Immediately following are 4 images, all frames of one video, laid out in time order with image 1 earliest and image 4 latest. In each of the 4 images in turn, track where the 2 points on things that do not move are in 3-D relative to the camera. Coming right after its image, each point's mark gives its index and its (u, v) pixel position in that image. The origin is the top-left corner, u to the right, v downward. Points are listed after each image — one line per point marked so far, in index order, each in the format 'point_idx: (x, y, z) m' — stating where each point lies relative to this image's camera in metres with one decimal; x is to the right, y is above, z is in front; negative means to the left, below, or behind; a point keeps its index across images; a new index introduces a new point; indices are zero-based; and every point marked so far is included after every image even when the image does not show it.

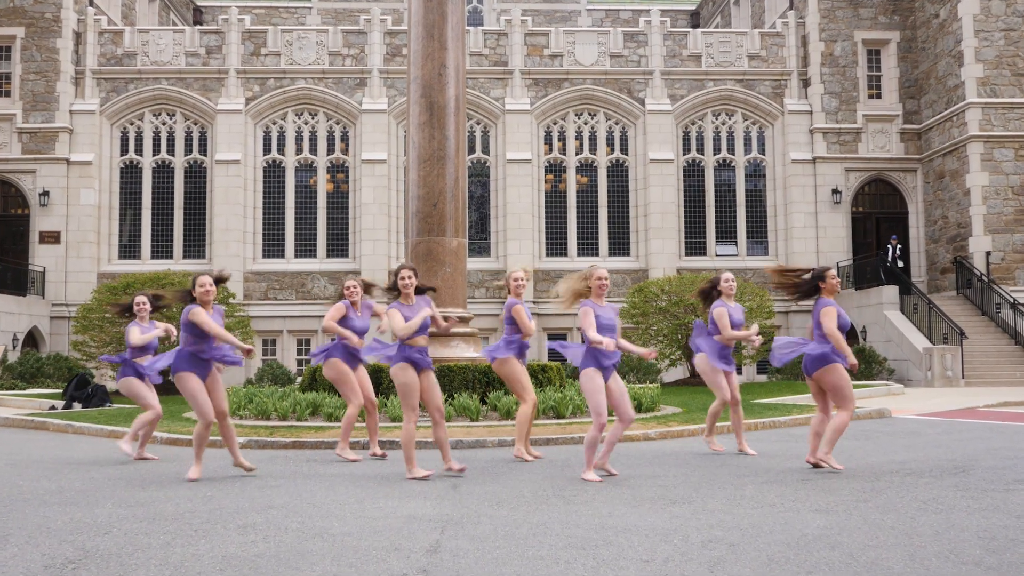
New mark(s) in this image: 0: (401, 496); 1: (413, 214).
0: (-0.7, -1.4, +6.3) m
1: (-1.5, +1.2, +14.0) m
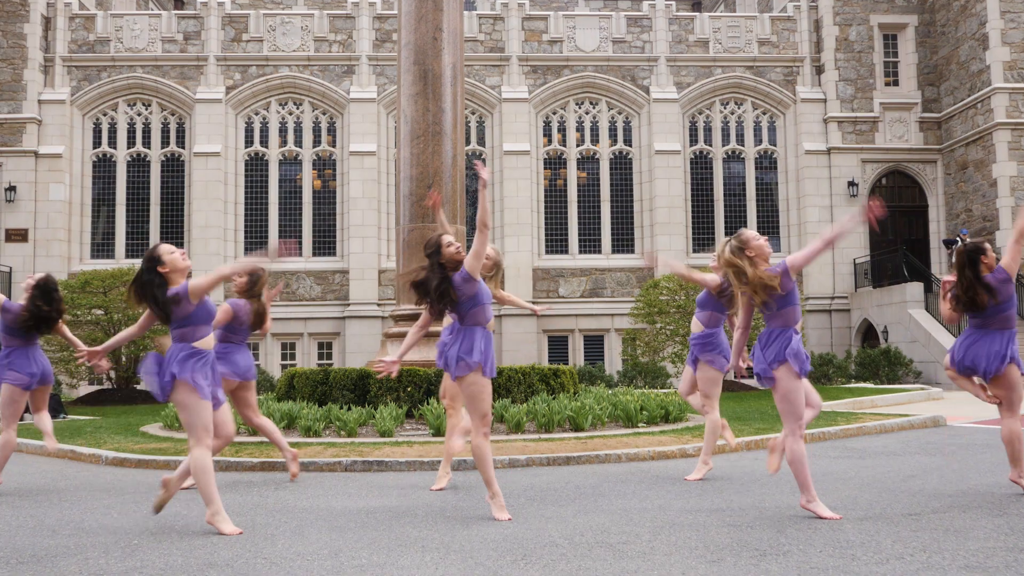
0: (-0.6, -1.3, +4.7) m
1: (-1.5, +1.2, +12.5) m
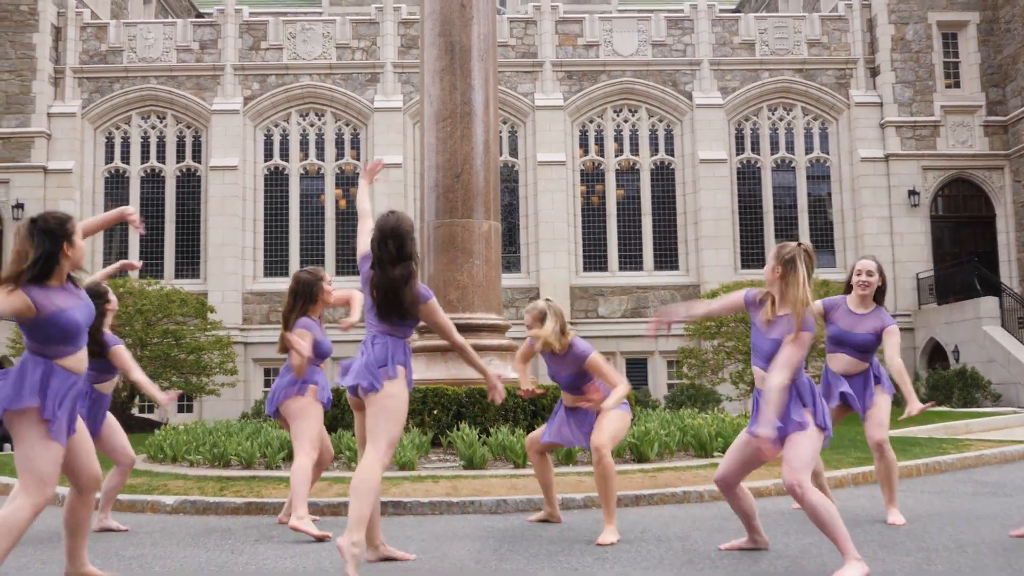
0: (-0.4, -1.2, +3.0) m
1: (-1.0, +1.1, +10.9) m
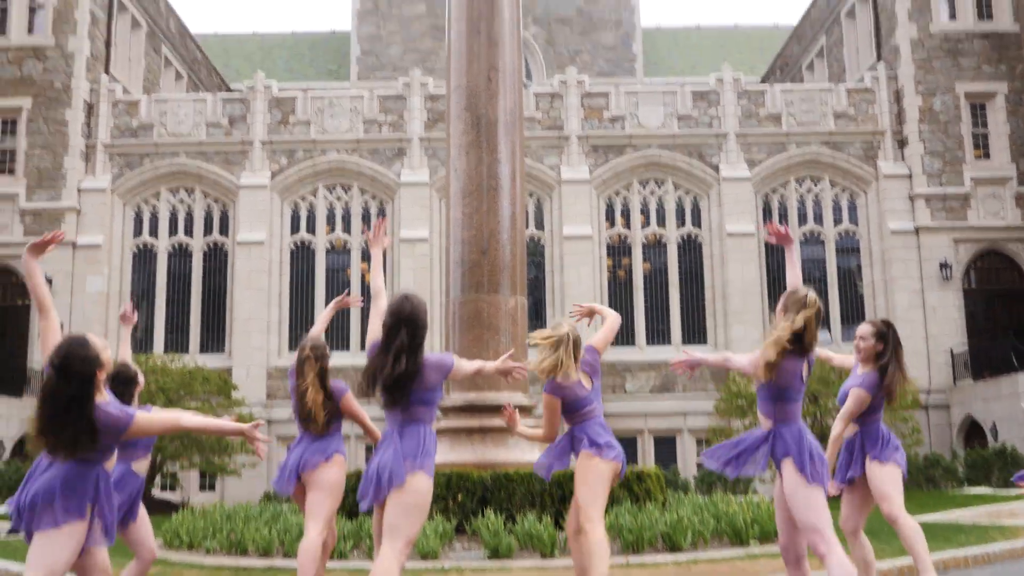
0: (-0.2, -1.4, +2.7) m
1: (-0.7, +0.3, +10.7) m
